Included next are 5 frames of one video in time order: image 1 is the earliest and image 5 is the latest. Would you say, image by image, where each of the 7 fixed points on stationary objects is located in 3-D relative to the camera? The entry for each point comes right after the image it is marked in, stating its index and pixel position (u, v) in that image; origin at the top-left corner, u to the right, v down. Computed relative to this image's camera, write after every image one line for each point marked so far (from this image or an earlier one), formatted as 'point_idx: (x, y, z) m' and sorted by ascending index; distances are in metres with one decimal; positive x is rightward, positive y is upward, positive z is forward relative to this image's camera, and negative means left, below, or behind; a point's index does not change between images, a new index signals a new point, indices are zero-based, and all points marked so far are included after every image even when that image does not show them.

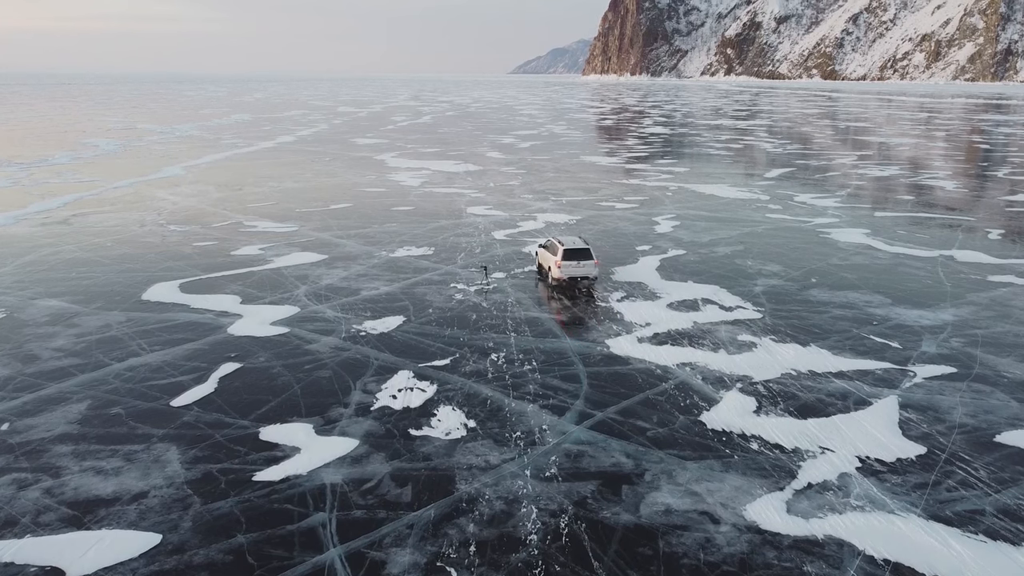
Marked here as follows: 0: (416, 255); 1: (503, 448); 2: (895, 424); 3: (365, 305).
0: (-3.0, +1.0, +19.6) m
1: (-0.1, -2.4, +9.5) m
2: (+6.2, -2.2, +10.3) m
3: (-3.6, -0.4, +15.4) m
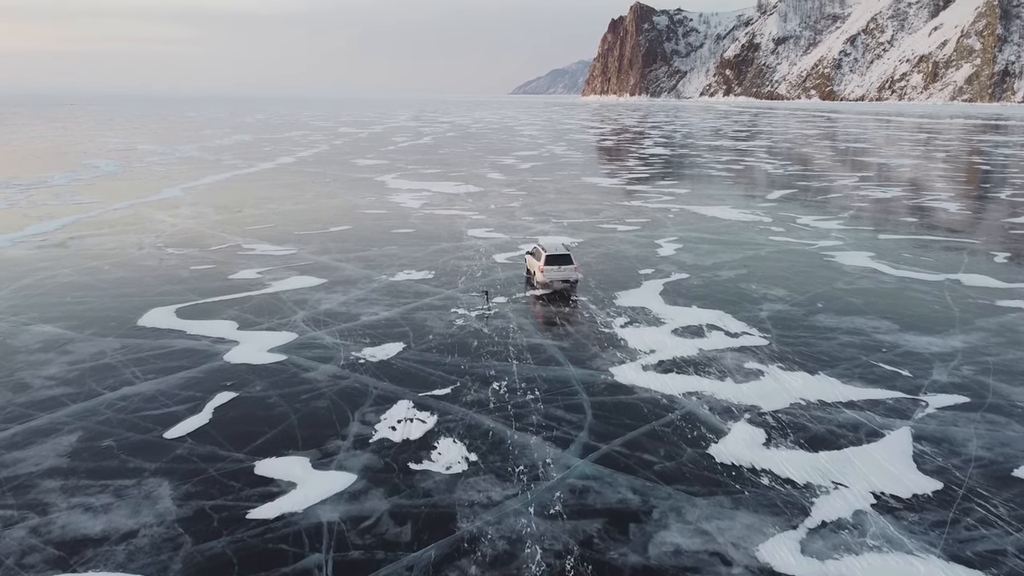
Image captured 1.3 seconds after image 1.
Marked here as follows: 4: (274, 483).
0: (-2.9, +0.3, +19.4) m
1: (-0.1, -2.8, +9.2) m
2: (+6.2, -2.6, +10.0) m
3: (-3.5, -1.0, +15.2) m
4: (-3.5, -2.9, +9.3) m
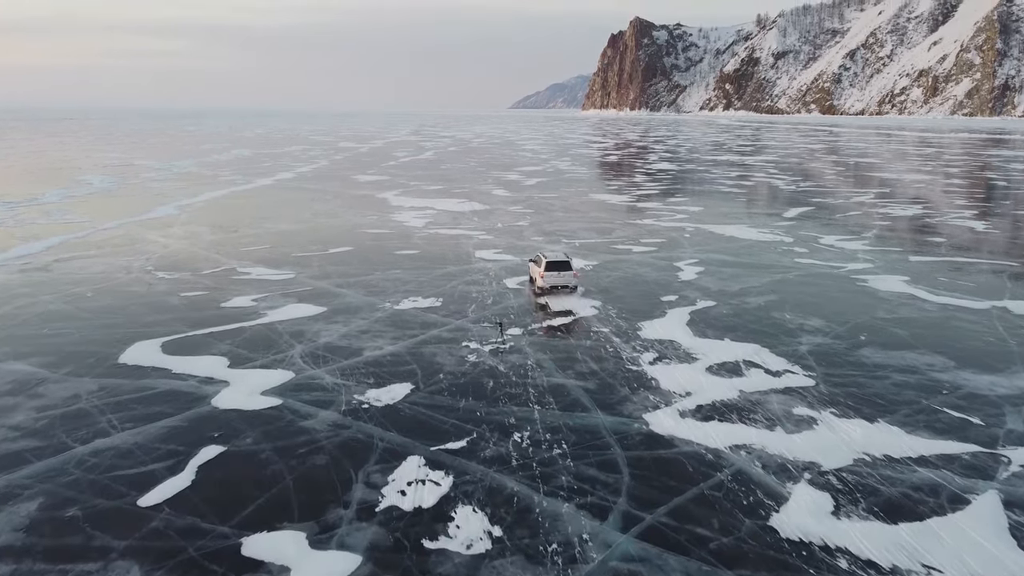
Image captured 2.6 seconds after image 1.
0: (-2.5, -0.5, +18.0) m
1: (+0.3, -3.4, +7.8) m
2: (+6.6, -3.3, +8.6) m
3: (-3.1, -1.8, +13.8) m
4: (-3.1, -3.5, +7.9) m
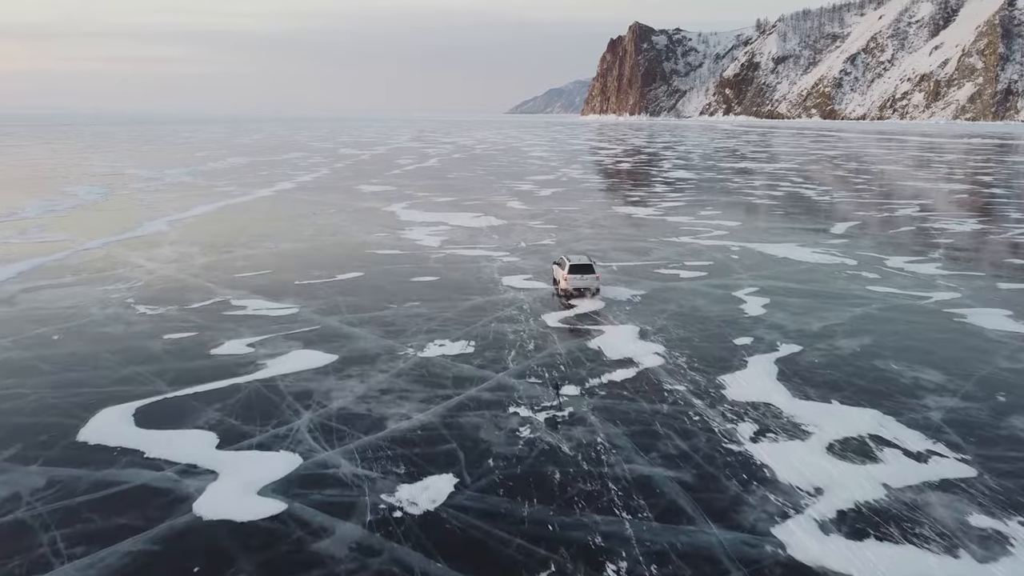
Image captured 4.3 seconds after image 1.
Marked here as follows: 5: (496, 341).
0: (-1.4, -1.6, +15.1) m
1: (+1.5, -4.4, +4.8) m
2: (+7.8, -4.2, +5.6) m
3: (-2.0, -2.8, +10.8) m
4: (-1.9, -4.4, +4.9) m
5: (-0.4, -1.3, +15.8) m
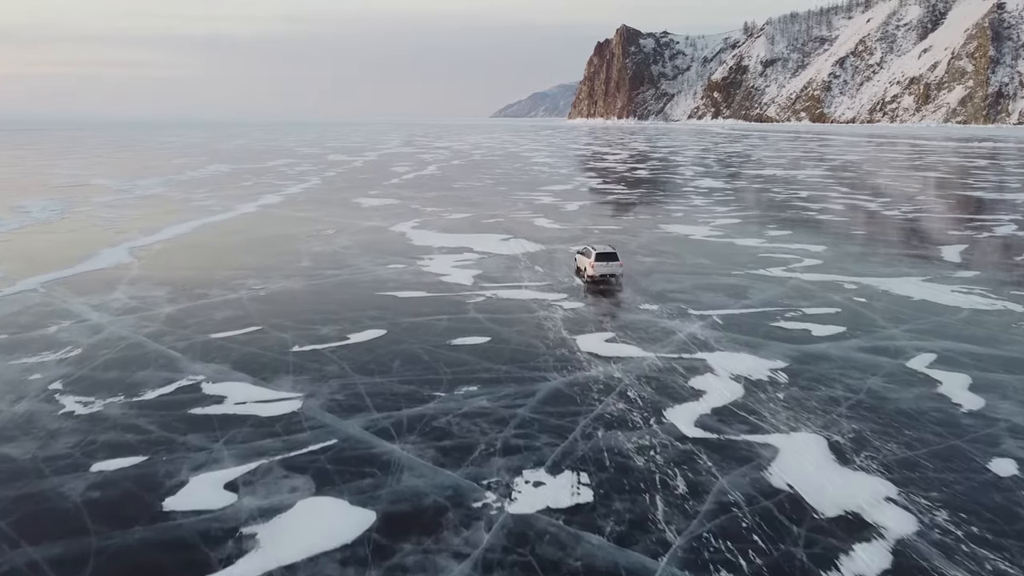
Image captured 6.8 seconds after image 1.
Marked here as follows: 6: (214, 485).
0: (+0.7, -3.2, +9.3) m
1: (+3.9, -5.9, -0.9) m
2: (+10.2, -5.7, 0.0) m
3: (+0.3, -4.4, +5.0) m
4: (+0.5, -6.0, -0.9) m
5: (+1.7, -3.0, +10.0) m
6: (-4.7, -3.1, +9.8) m
